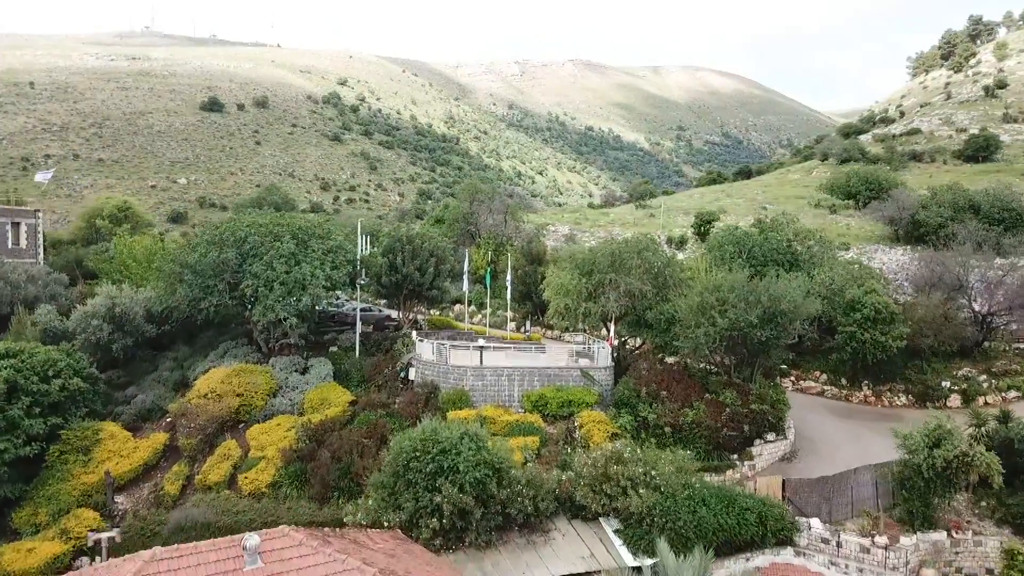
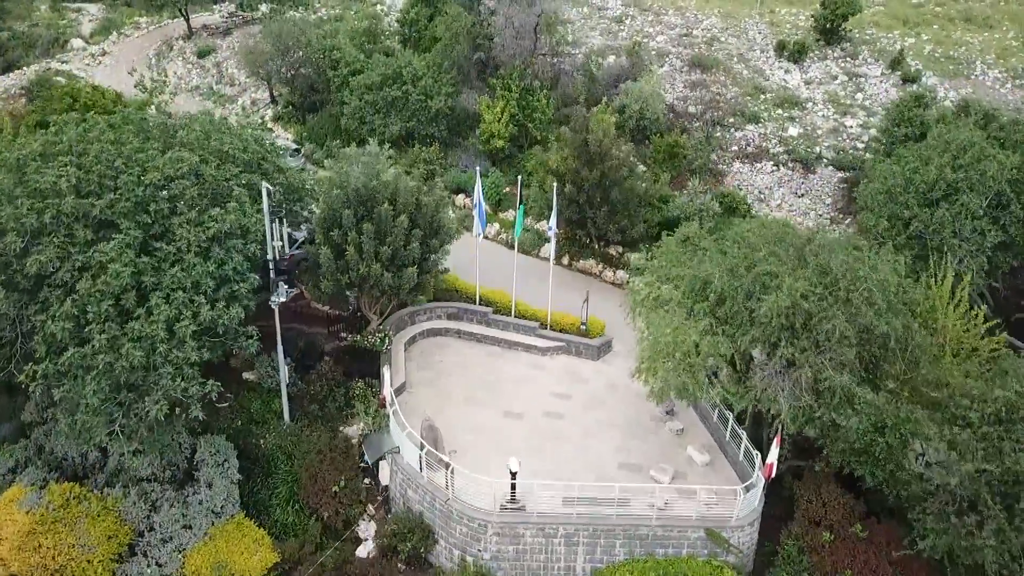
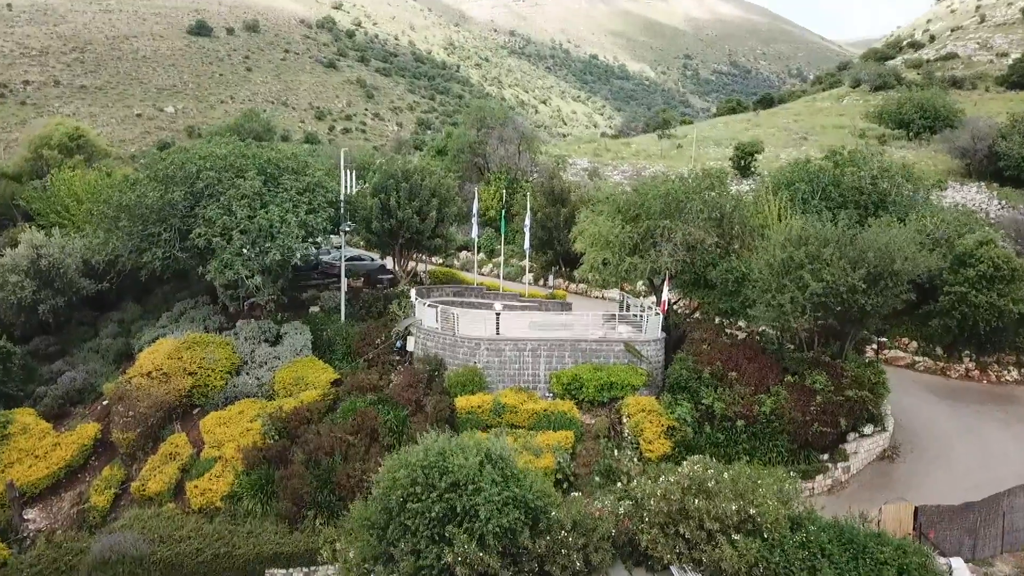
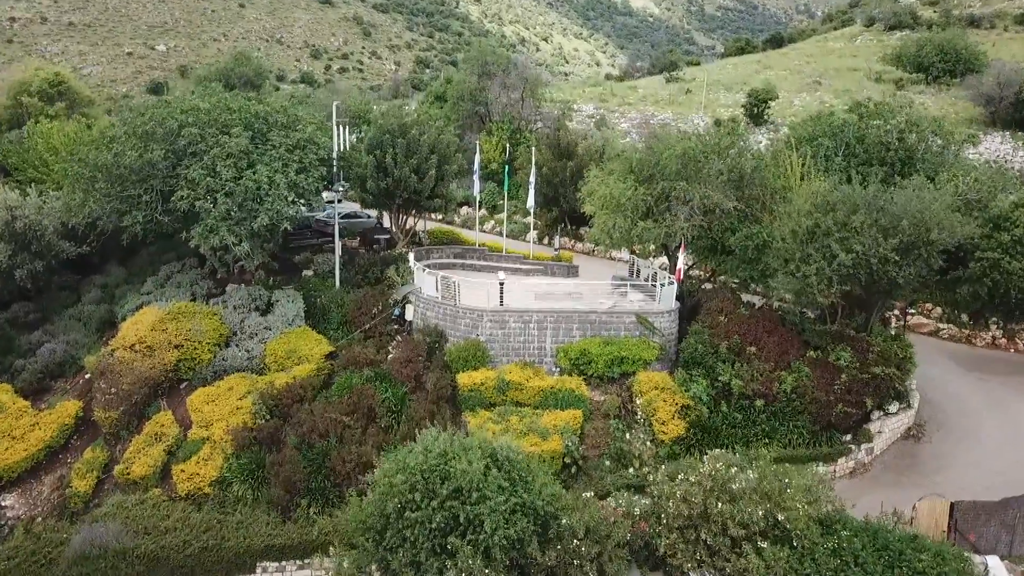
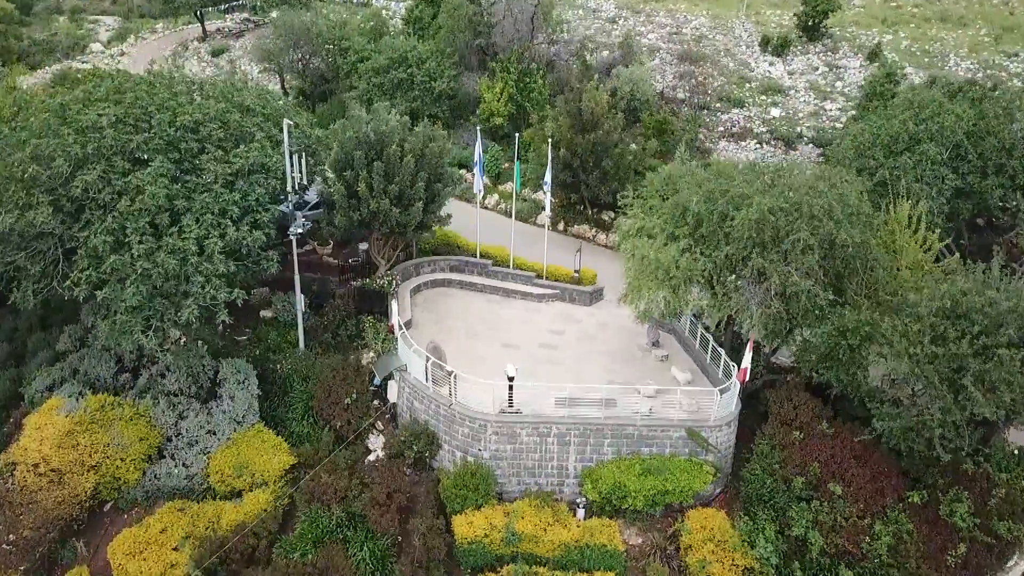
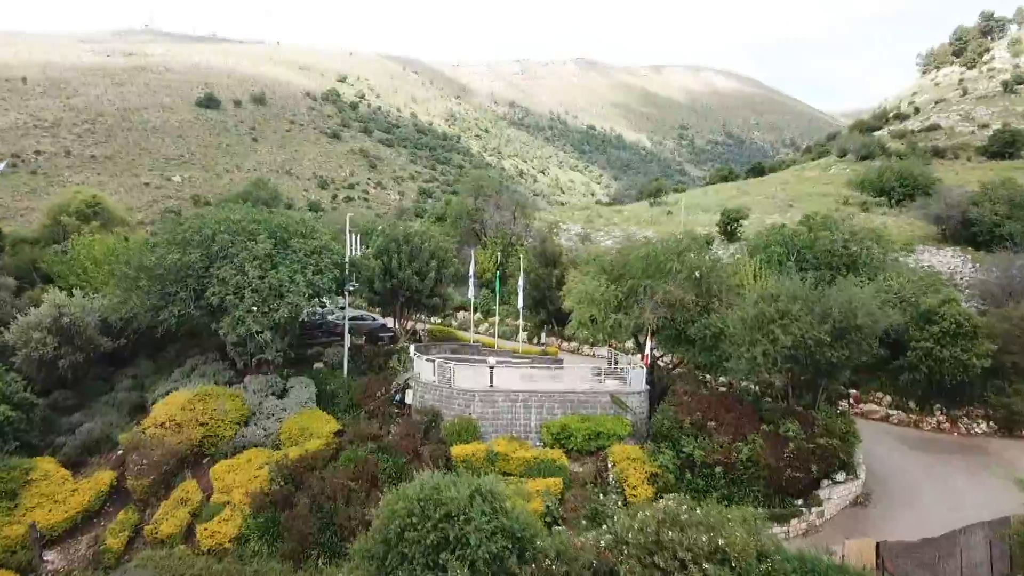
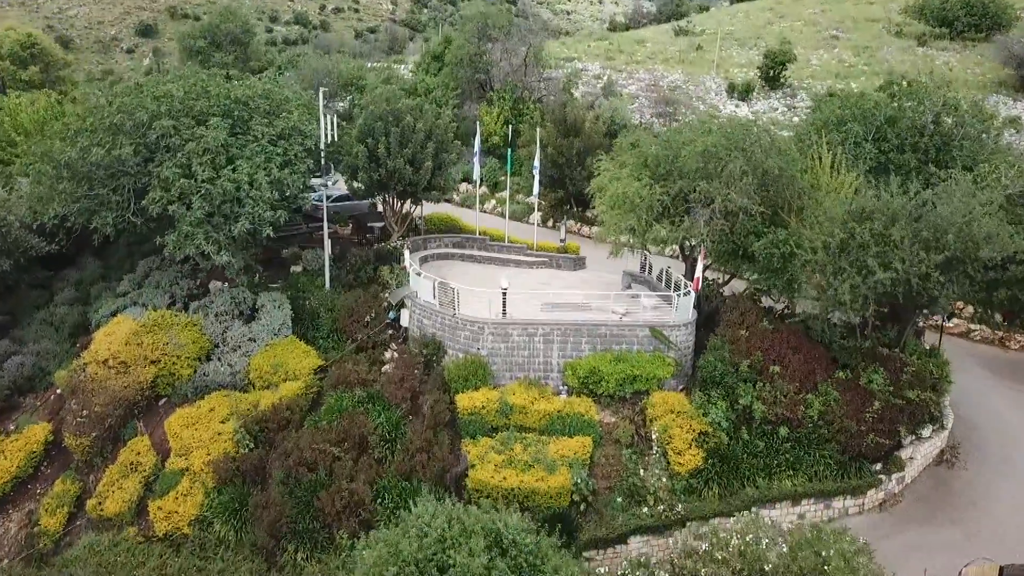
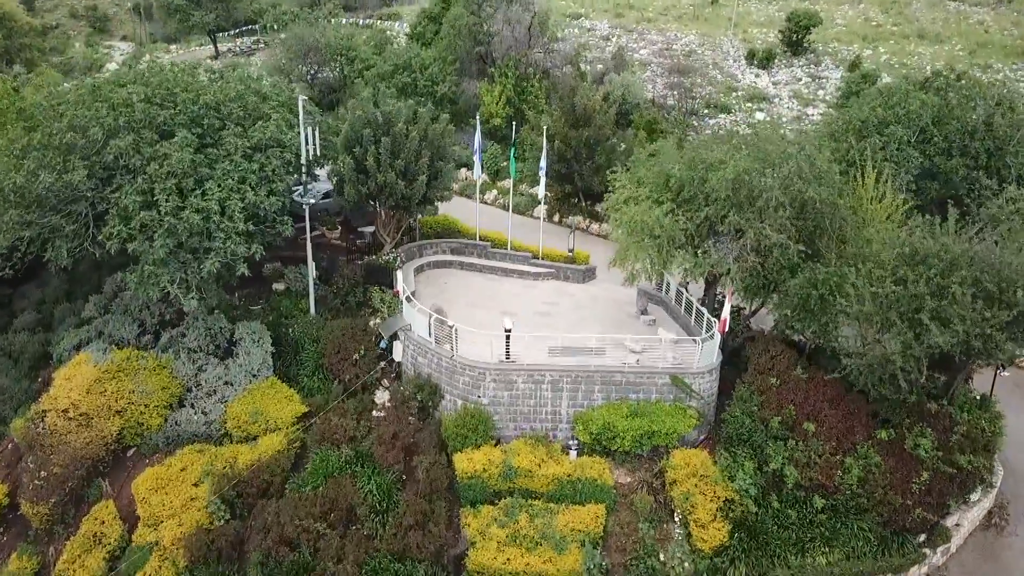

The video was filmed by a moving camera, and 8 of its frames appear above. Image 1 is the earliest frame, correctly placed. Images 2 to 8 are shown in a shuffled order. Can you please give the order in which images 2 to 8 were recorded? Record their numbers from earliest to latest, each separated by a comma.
6, 3, 4, 7, 8, 5, 2
